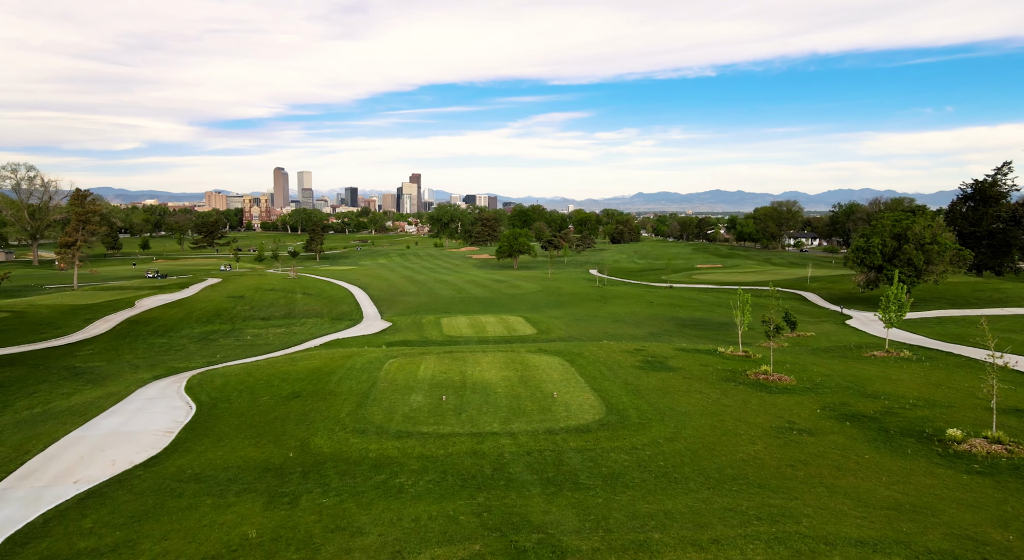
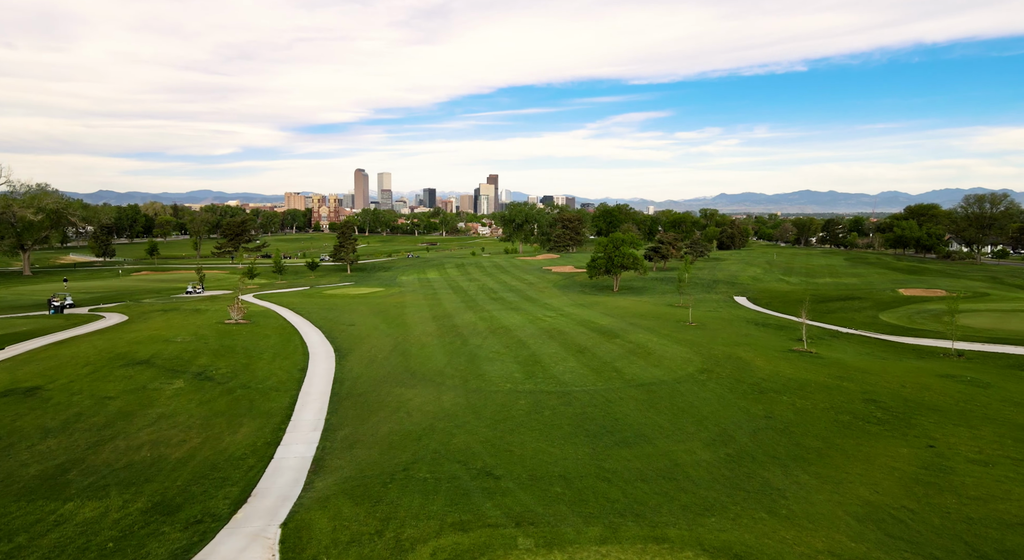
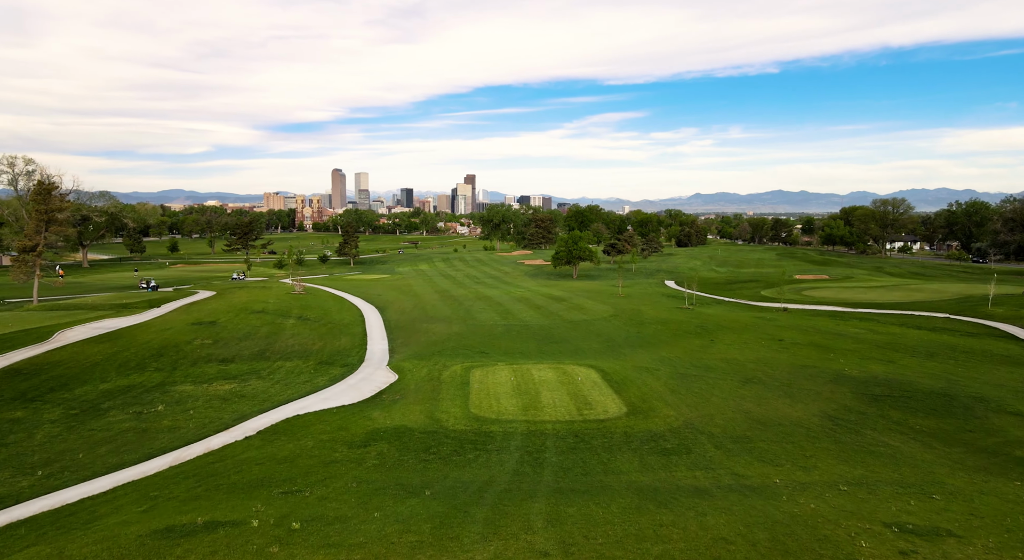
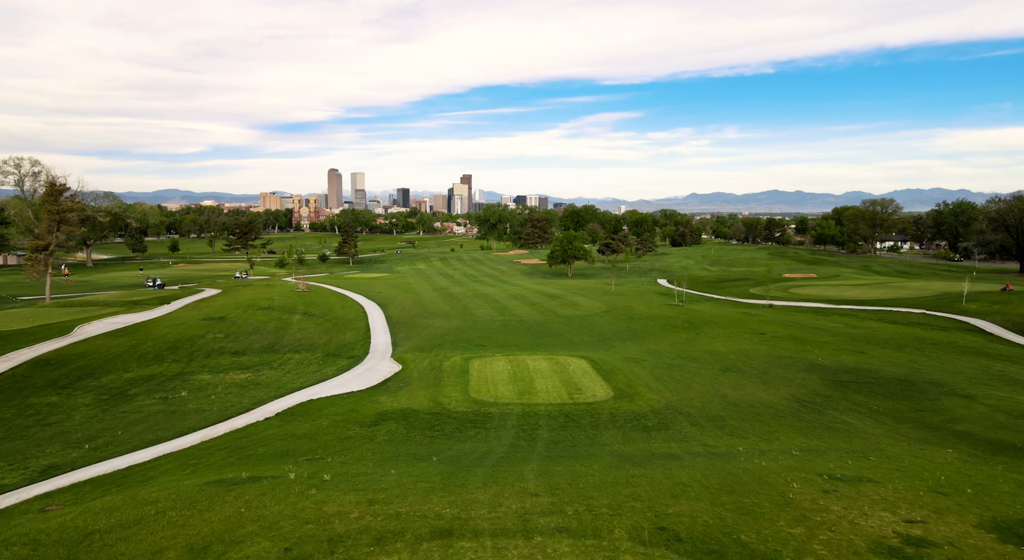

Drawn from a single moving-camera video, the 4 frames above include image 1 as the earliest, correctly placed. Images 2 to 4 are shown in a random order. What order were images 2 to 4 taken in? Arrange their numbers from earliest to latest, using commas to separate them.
4, 3, 2
